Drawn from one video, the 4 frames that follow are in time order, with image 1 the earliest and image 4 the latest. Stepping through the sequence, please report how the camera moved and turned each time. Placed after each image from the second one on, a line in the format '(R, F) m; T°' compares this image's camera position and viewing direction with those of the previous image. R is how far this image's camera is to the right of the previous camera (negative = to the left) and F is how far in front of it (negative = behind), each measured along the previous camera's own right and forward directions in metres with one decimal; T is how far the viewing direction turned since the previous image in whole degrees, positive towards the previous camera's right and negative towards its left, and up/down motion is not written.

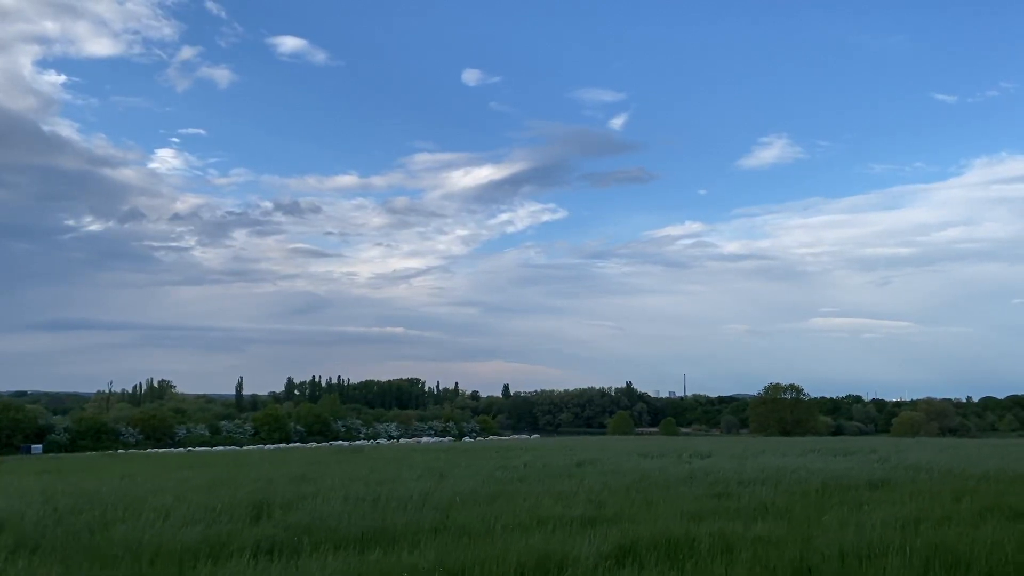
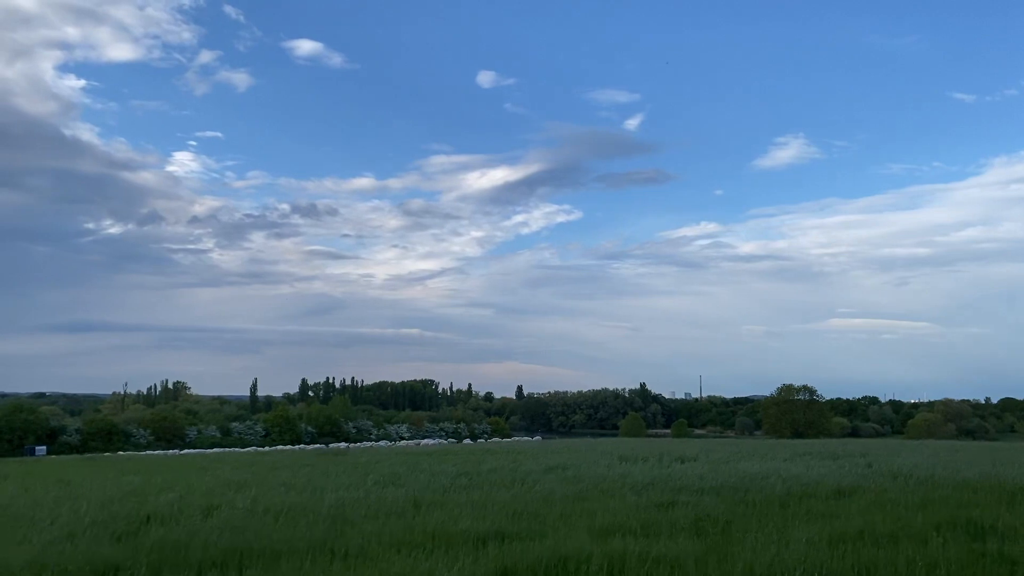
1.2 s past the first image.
(+0.7, +0.5) m; -1°
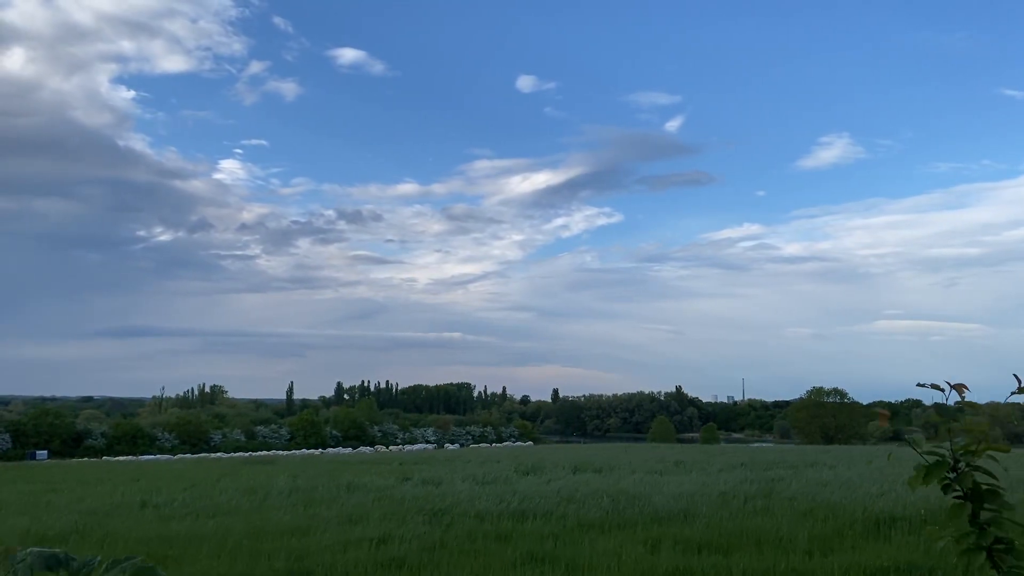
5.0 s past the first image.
(+2.4, +1.1) m; -2°
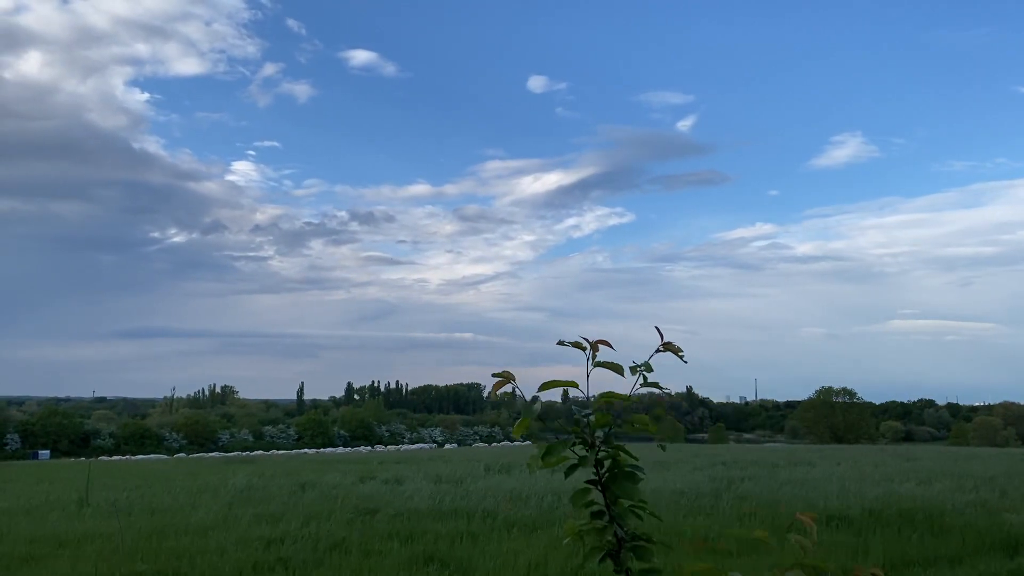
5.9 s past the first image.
(+0.6, +0.2) m; -1°
